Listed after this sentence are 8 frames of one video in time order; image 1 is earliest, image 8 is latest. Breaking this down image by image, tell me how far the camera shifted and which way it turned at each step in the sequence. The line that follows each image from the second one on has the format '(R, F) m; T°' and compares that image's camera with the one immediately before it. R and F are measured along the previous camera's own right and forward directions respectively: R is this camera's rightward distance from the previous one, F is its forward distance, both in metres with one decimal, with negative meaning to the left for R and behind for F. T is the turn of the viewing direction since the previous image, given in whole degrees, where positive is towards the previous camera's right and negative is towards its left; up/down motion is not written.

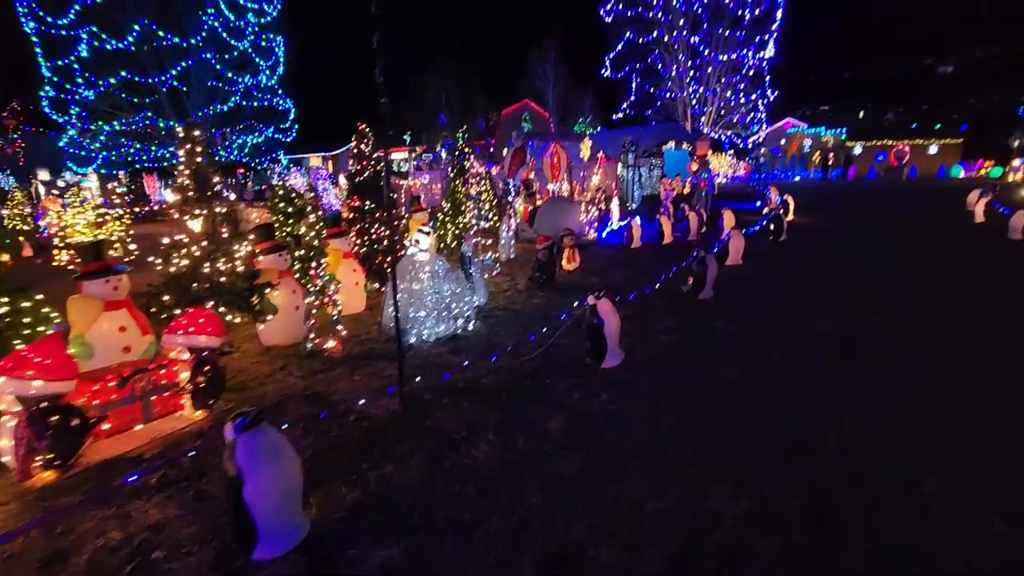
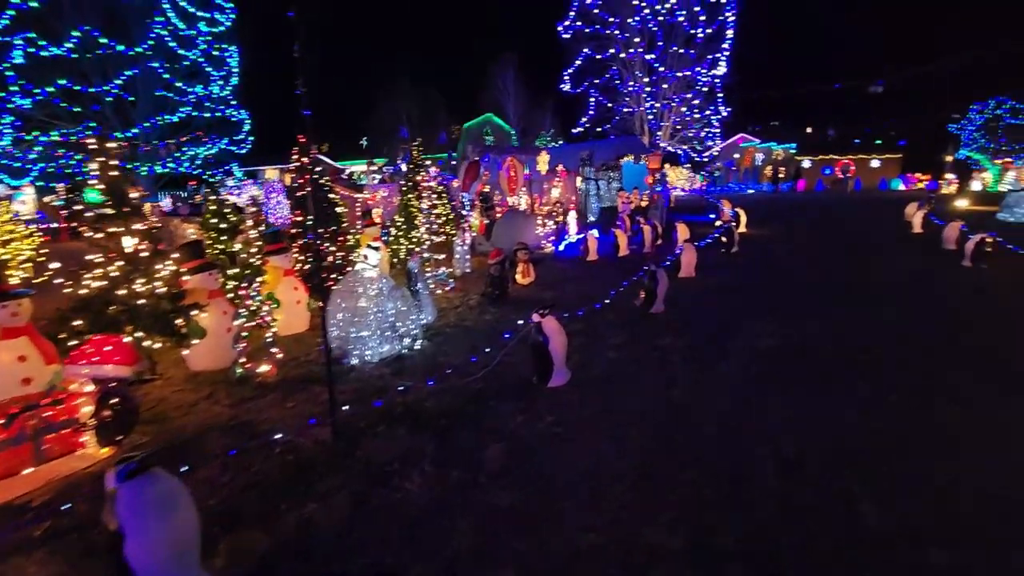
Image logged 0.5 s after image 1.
(+0.2, +0.2) m; +4°
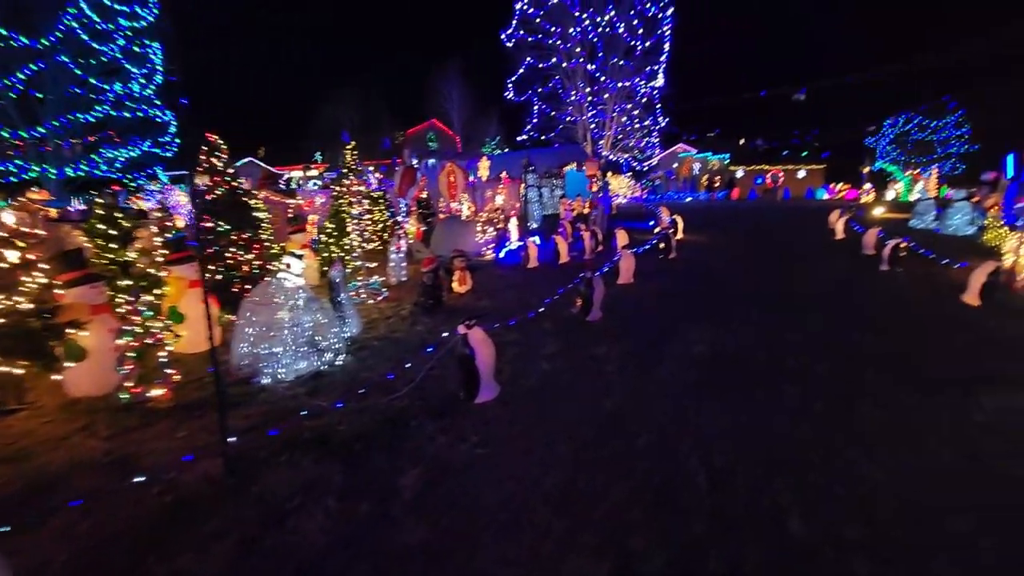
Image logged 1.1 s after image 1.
(+0.2, +0.3) m; +6°
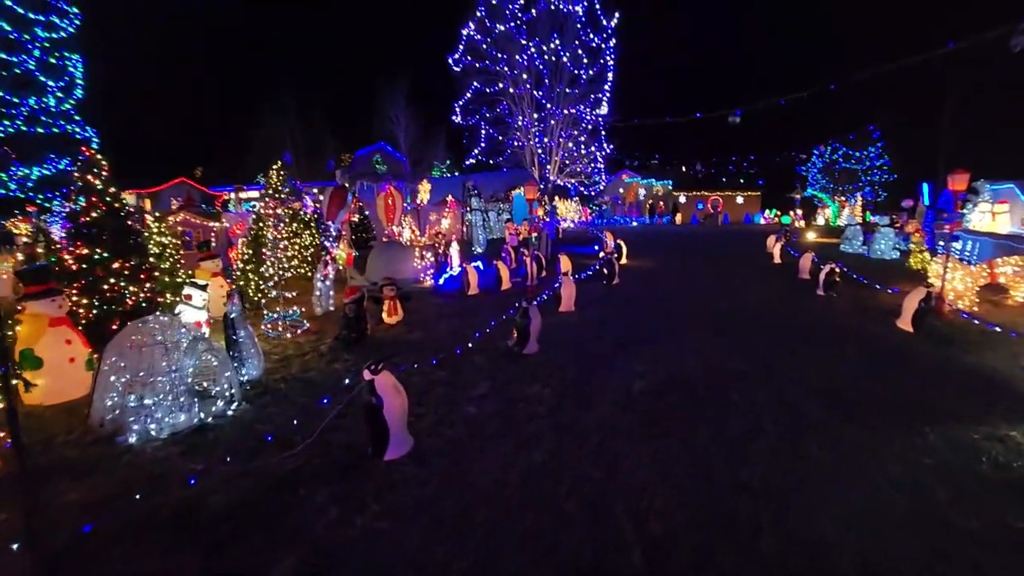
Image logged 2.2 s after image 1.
(+0.3, +0.6) m; +5°
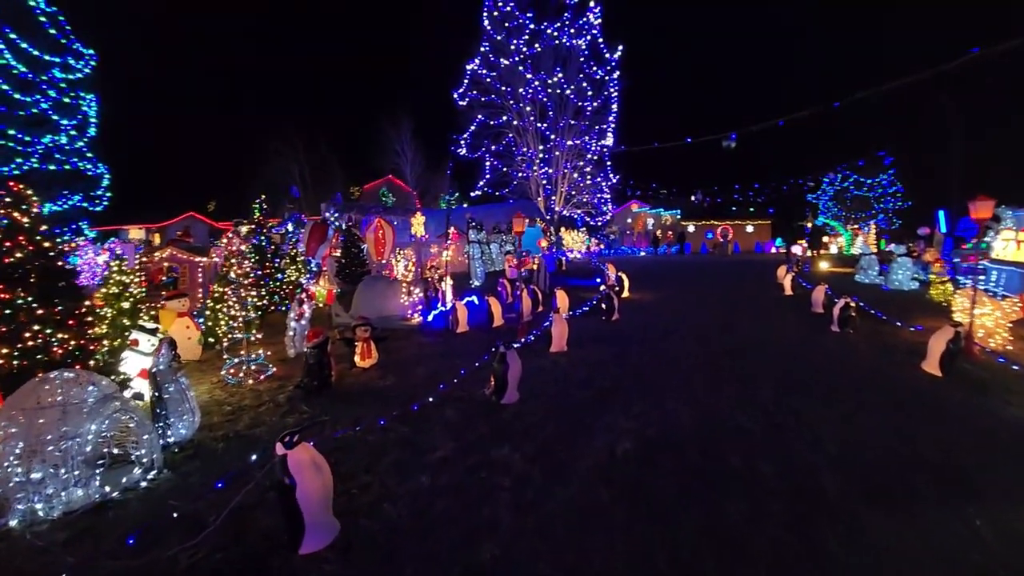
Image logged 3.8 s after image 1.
(+0.5, +0.7) m; -1°
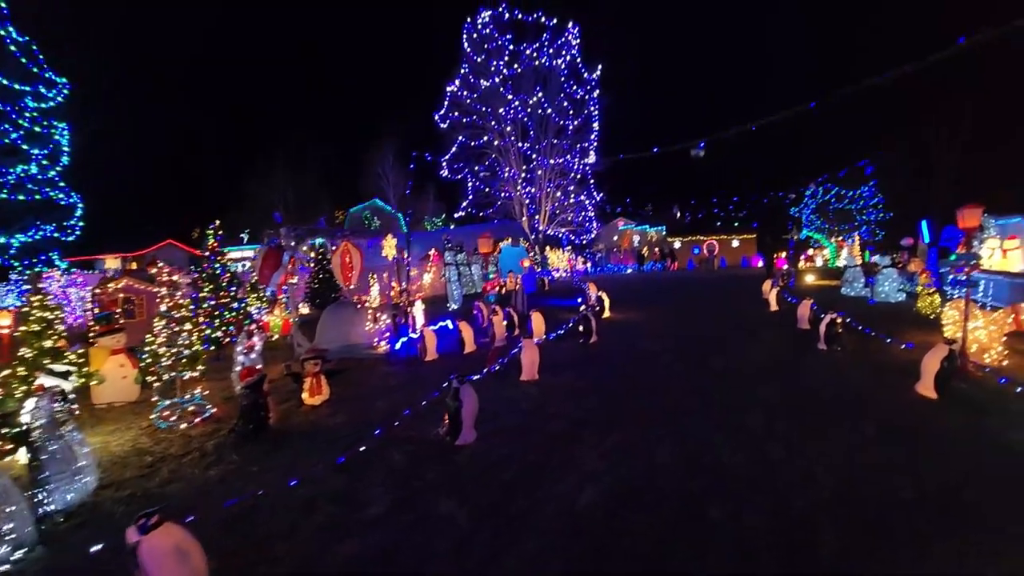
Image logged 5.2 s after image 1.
(+0.5, +0.6) m; +1°
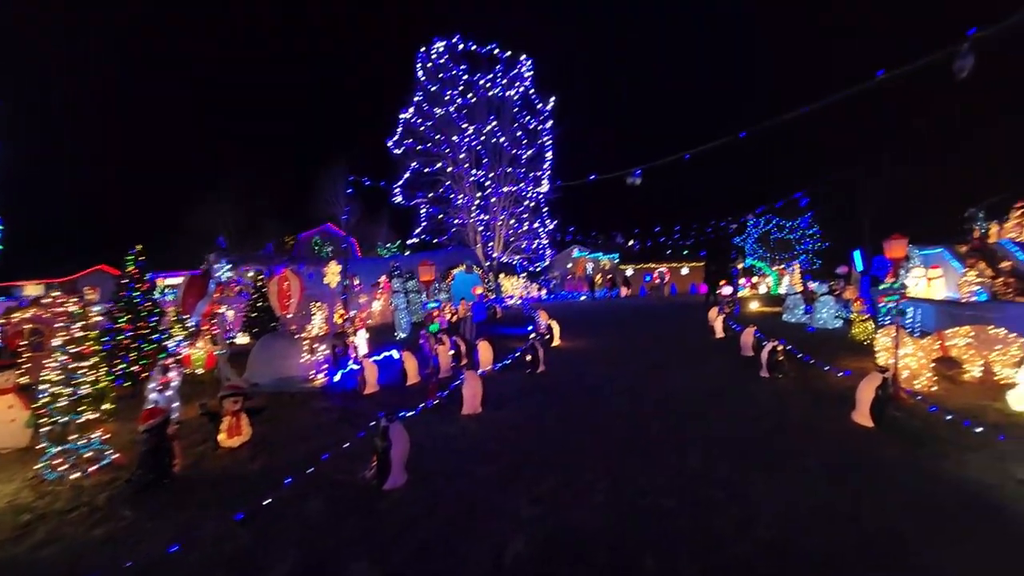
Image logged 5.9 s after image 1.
(+0.3, +0.3) m; +5°
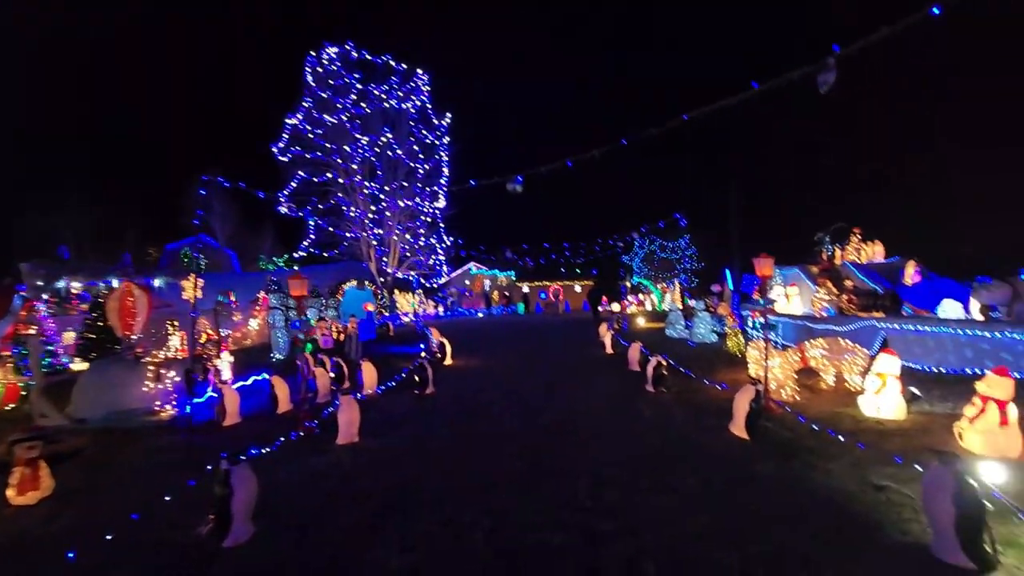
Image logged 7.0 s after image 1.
(+0.3, +0.5) m; +11°
